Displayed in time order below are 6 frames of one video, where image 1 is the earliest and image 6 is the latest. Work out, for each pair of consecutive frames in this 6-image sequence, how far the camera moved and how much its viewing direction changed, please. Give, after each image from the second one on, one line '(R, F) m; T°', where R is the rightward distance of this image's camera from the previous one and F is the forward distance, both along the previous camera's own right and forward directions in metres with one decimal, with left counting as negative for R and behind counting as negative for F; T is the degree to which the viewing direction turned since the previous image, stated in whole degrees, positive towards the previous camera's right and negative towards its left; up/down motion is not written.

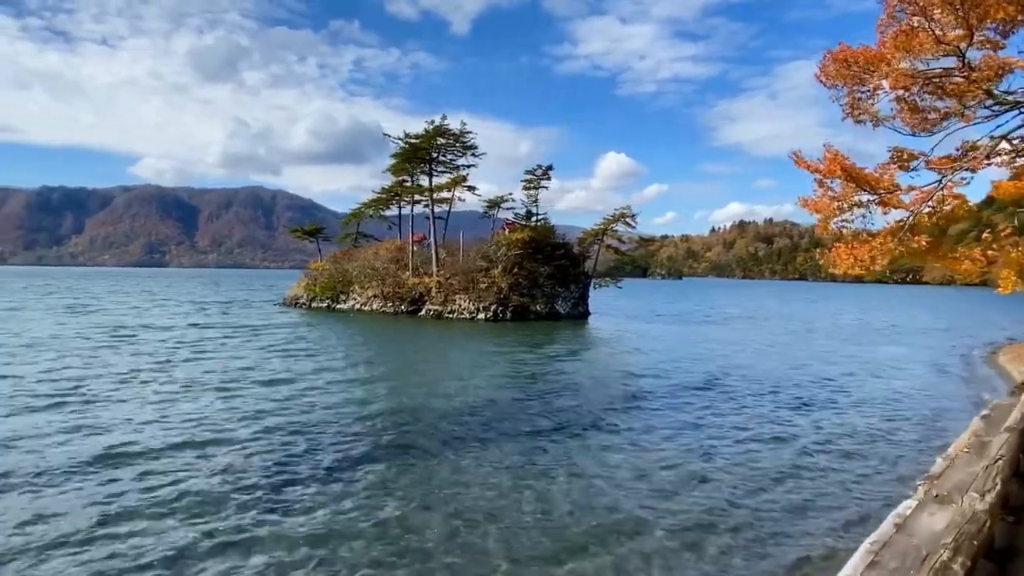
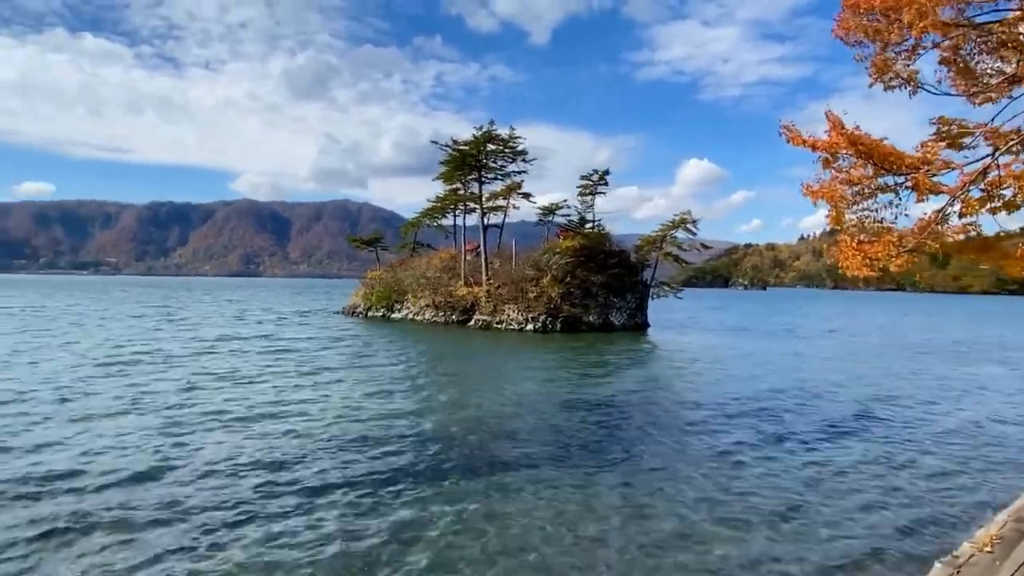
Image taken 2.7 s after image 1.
(+1.3, +1.2) m; -7°
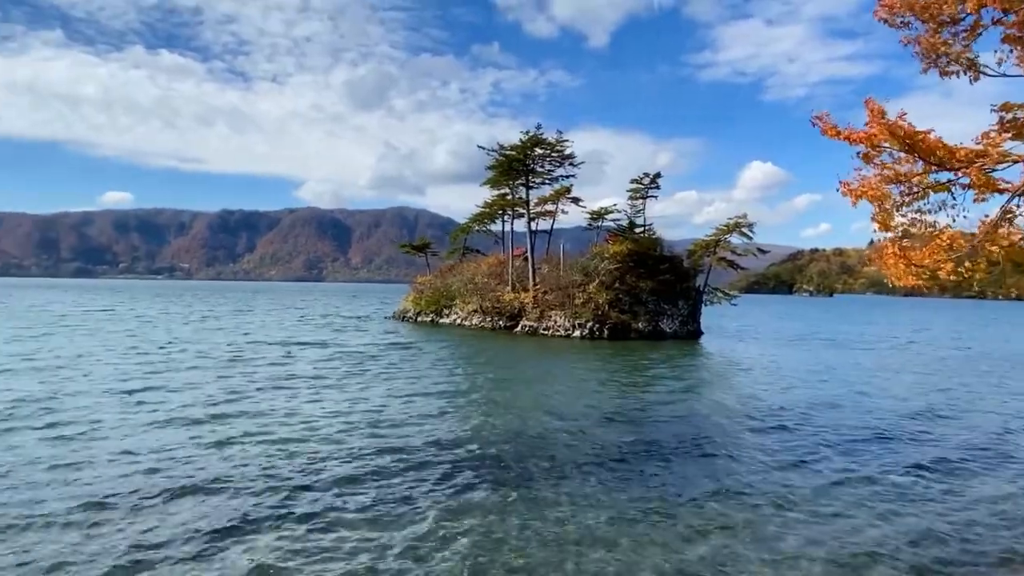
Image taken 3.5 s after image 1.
(+0.4, +0.4) m; -5°
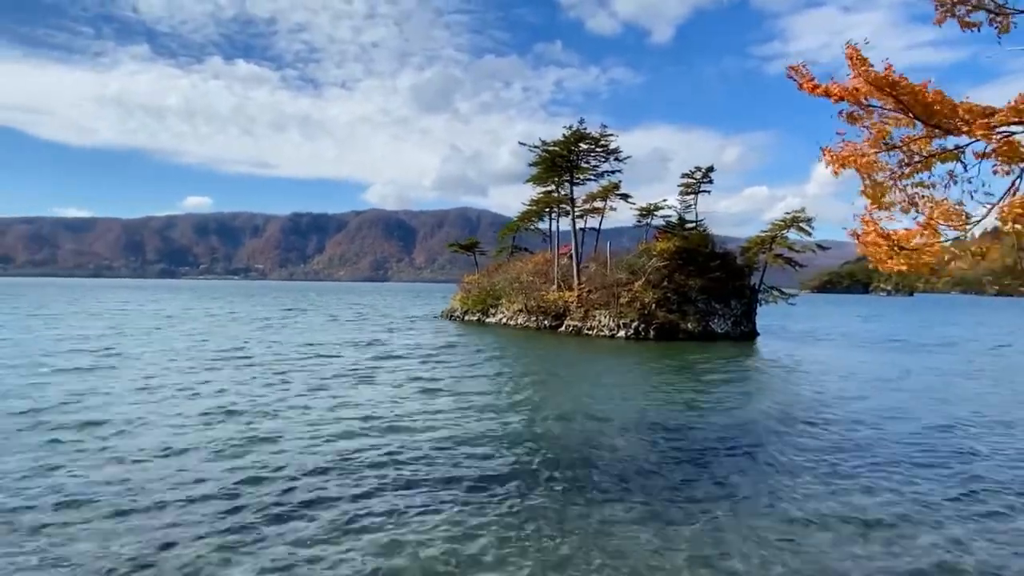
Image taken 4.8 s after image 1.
(+0.9, +0.6) m; -6°
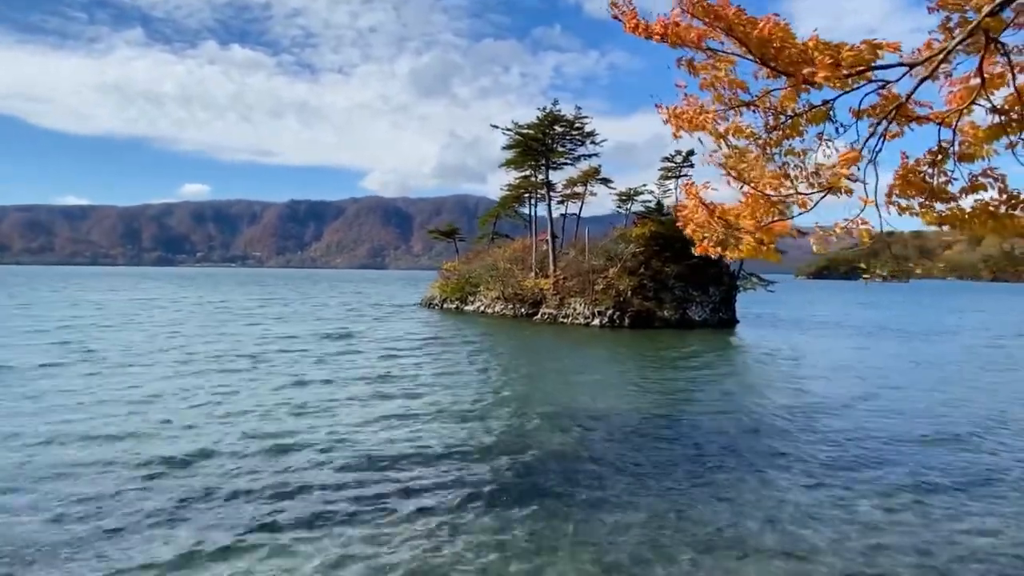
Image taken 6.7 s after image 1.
(+1.1, +0.7) m; 0°
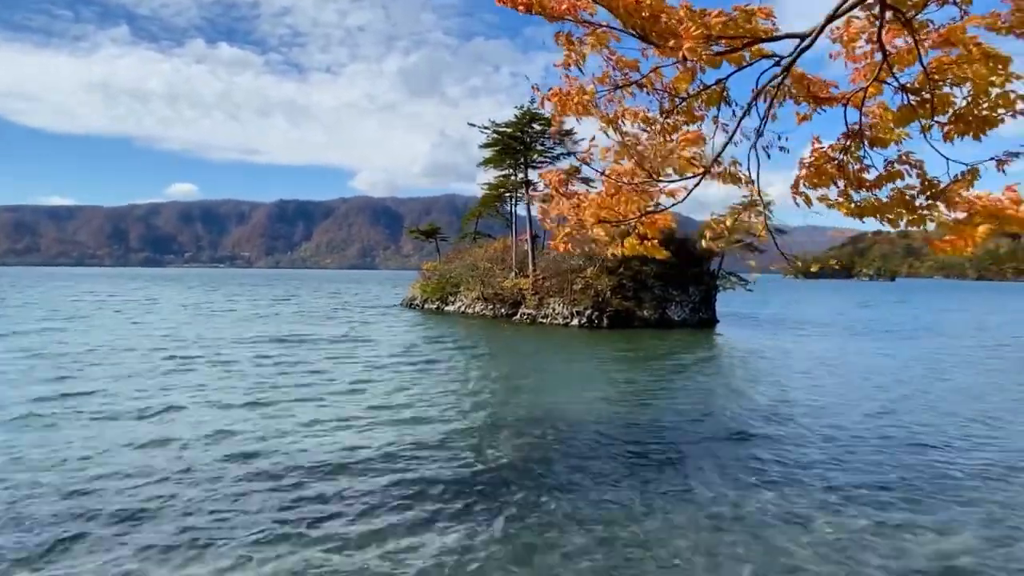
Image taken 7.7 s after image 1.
(+0.5, +0.3) m; +1°
